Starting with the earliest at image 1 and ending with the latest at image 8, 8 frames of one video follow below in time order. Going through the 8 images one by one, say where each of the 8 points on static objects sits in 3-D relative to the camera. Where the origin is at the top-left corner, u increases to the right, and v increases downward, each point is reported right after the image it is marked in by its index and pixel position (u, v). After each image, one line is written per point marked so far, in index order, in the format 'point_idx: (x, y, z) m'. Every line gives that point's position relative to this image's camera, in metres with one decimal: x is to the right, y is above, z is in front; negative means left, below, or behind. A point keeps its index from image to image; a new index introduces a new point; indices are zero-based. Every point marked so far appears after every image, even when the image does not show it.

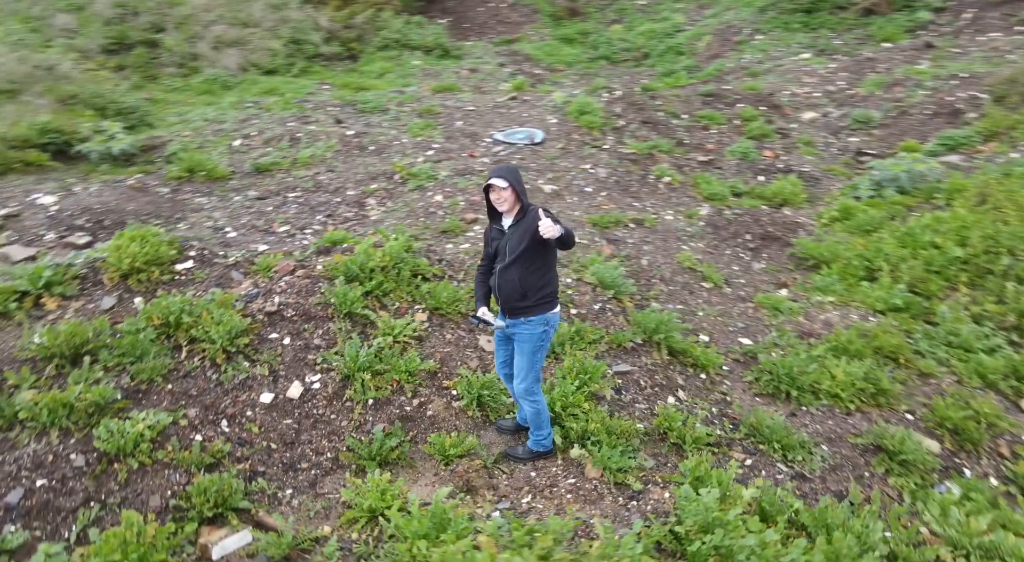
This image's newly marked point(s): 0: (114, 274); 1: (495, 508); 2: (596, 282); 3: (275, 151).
0: (-2.5, +0.1, +4.0) m
1: (-0.1, -1.0, +2.9) m
2: (+0.7, 0.0, +5.1) m
3: (-3.3, +1.8, +9.1) m
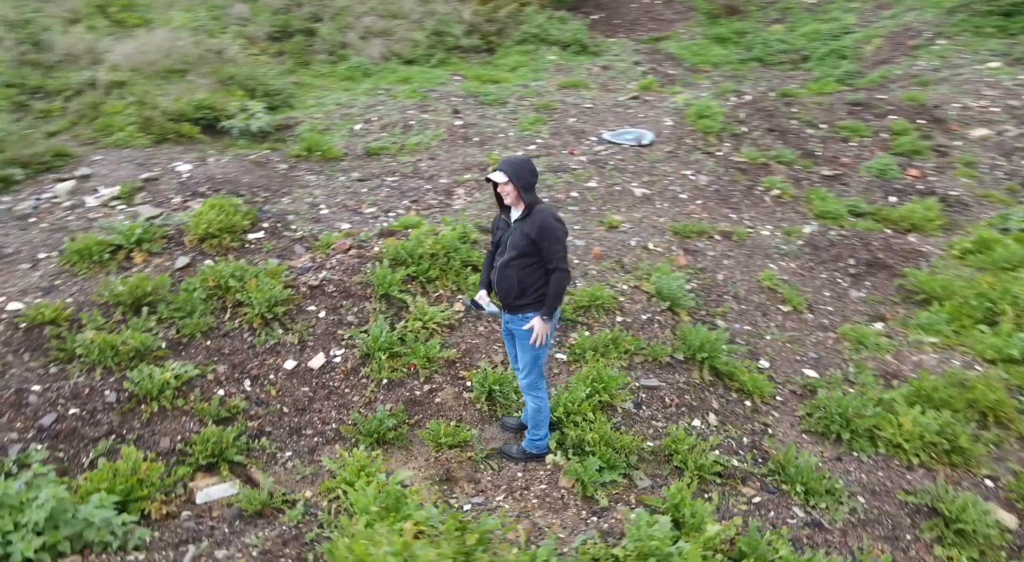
0: (-2.2, +0.3, +4.5) m
1: (-0.2, -1.0, +3.0) m
2: (+1.1, -0.1, +4.9) m
3: (-1.8, +2.1, +9.6) m
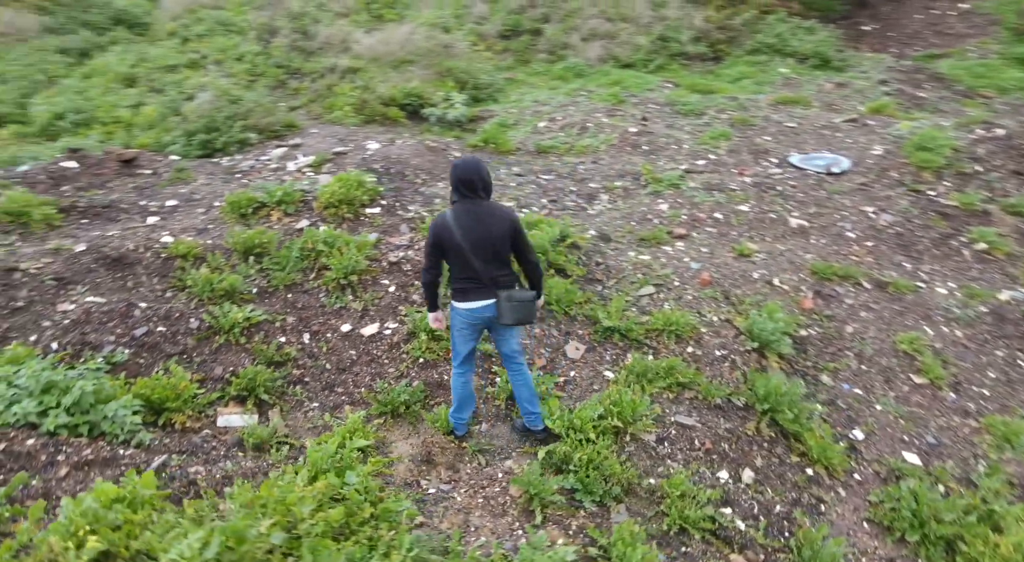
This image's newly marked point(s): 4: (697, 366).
0: (-1.5, +0.6, +5.2) m
1: (-0.4, -1.0, +3.1) m
2: (+1.6, -0.3, +4.5) m
3: (+0.8, +2.2, +9.8) m
4: (+1.2, -0.5, +4.2) m
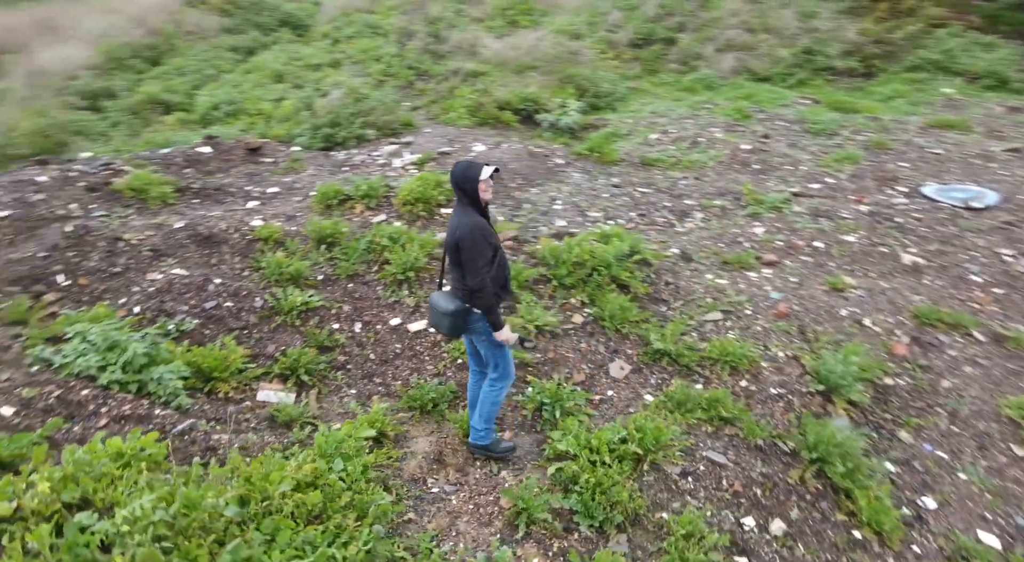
0: (-0.9, +0.7, +5.4) m
1: (-0.4, -1.0, +3.1) m
2: (+1.9, -0.6, +4.2) m
3: (+2.3, +1.9, +9.5) m
4: (+1.4, -0.7, +3.9) m
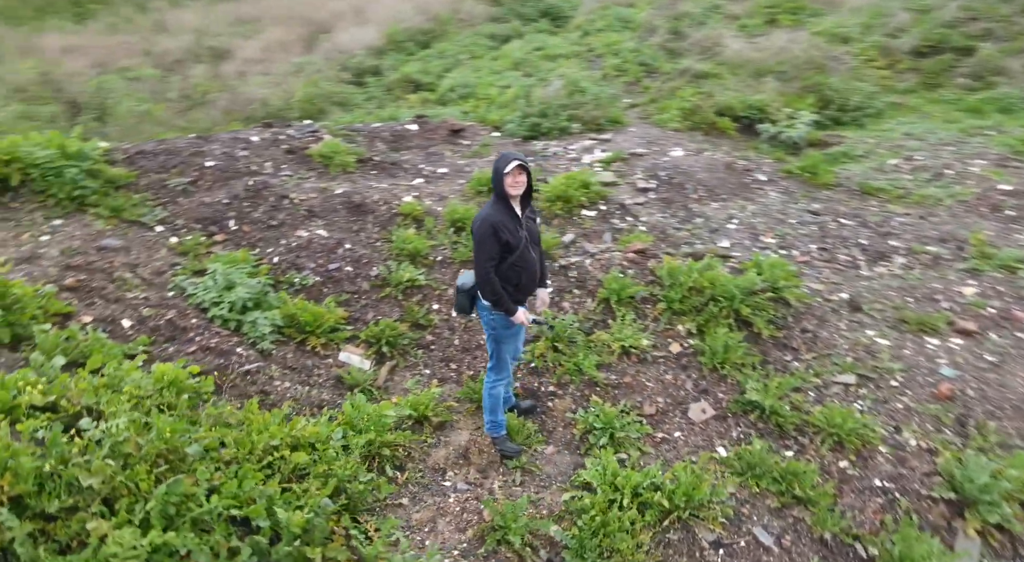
0: (+0.2, +0.7, +5.4) m
1: (-0.3, -1.0, +3.2) m
2: (+2.2, -1.0, +3.3) m
3: (+4.9, +1.3, +8.1) m
4: (+1.6, -1.0, +3.3) m
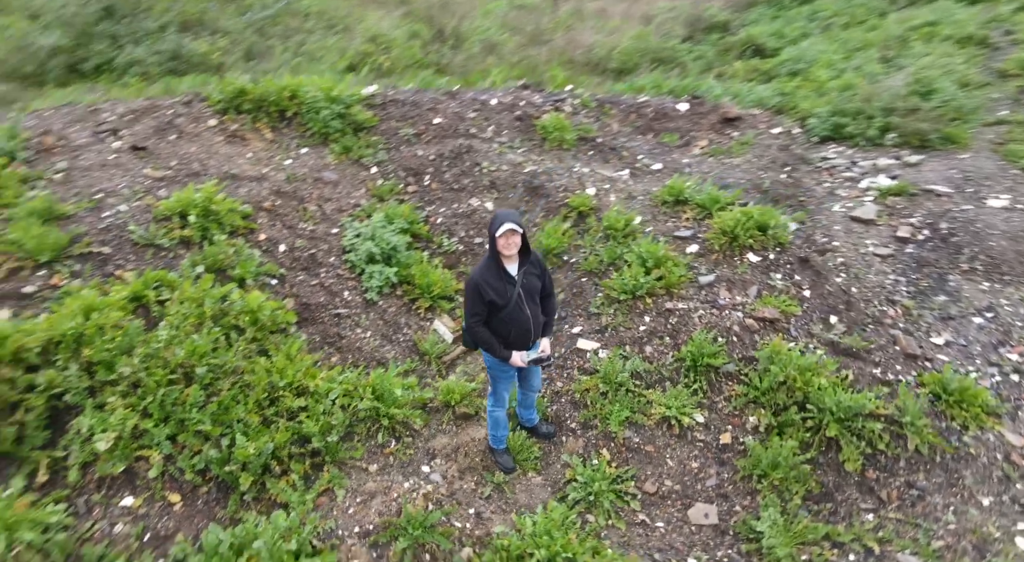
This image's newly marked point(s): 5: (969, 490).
0: (+1.5, +0.4, +5.0) m
1: (-0.5, -1.0, +3.6) m
2: (+1.7, -1.8, +2.6) m
3: (+6.8, -0.4, +5.1) m
4: (+1.2, -1.7, +2.8) m
5: (+2.4, -1.1, +3.4) m
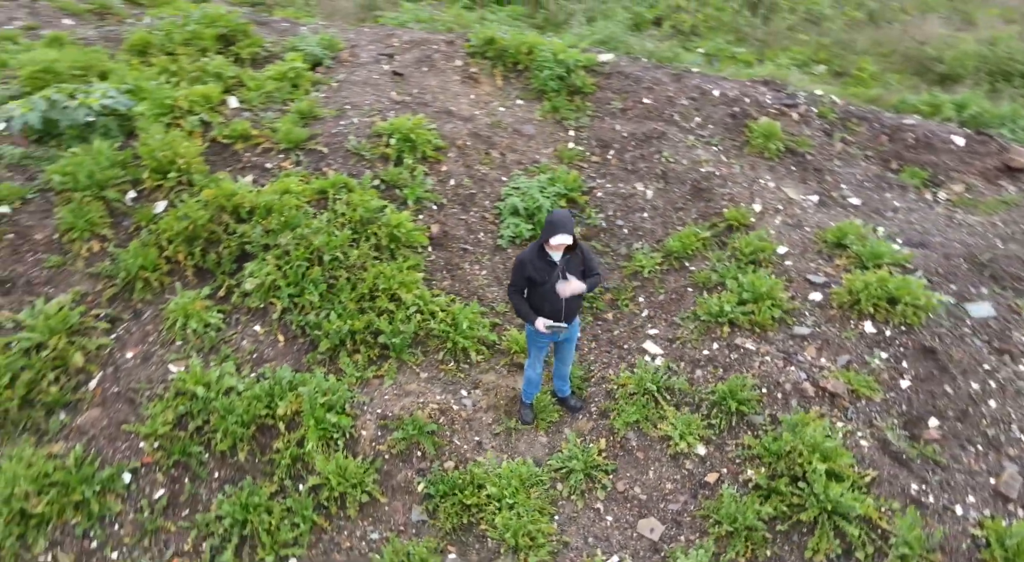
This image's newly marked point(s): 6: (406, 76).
0: (+2.4, 0.0, +4.7) m
1: (-0.3, -0.7, +4.4) m
2: (+0.9, -2.2, +2.7) m
3: (+6.8, -2.5, +2.7) m
4: (+0.5, -1.9, +3.1) m
5: (+2.0, -1.7, +3.1) m
6: (-1.1, +2.2, +6.8) m
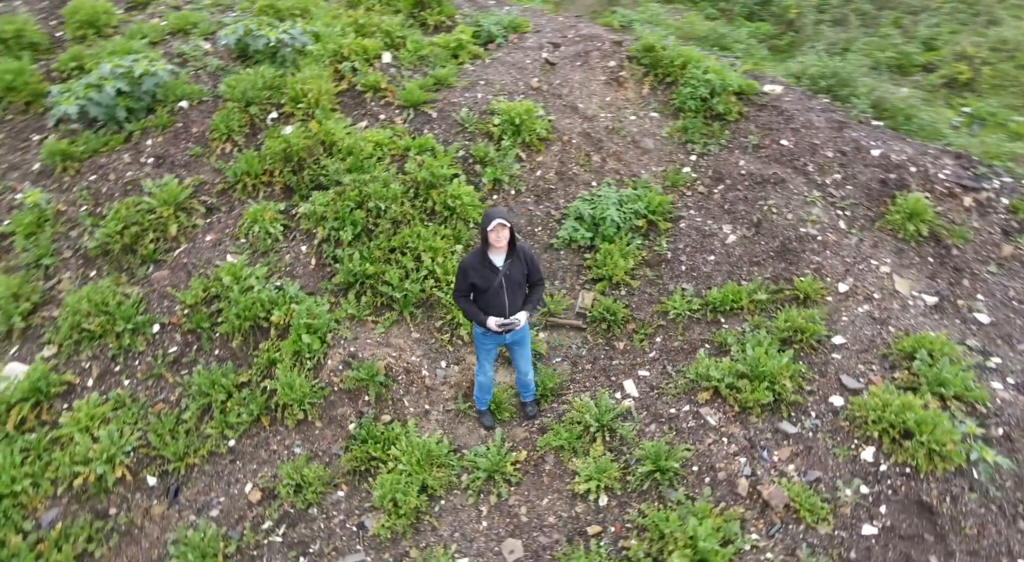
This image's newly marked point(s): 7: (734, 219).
0: (+2.3, -0.7, +3.9) m
1: (-0.5, -0.6, +4.6) m
2: (-0.4, -2.2, +2.7) m
3: (+4.7, -4.3, +0.8) m
4: (-0.5, -1.9, +3.1) m
5: (+0.8, -2.1, +2.6) m
6: (+0.5, +2.3, +7.0) m
7: (+1.8, +0.5, +5.4) m
